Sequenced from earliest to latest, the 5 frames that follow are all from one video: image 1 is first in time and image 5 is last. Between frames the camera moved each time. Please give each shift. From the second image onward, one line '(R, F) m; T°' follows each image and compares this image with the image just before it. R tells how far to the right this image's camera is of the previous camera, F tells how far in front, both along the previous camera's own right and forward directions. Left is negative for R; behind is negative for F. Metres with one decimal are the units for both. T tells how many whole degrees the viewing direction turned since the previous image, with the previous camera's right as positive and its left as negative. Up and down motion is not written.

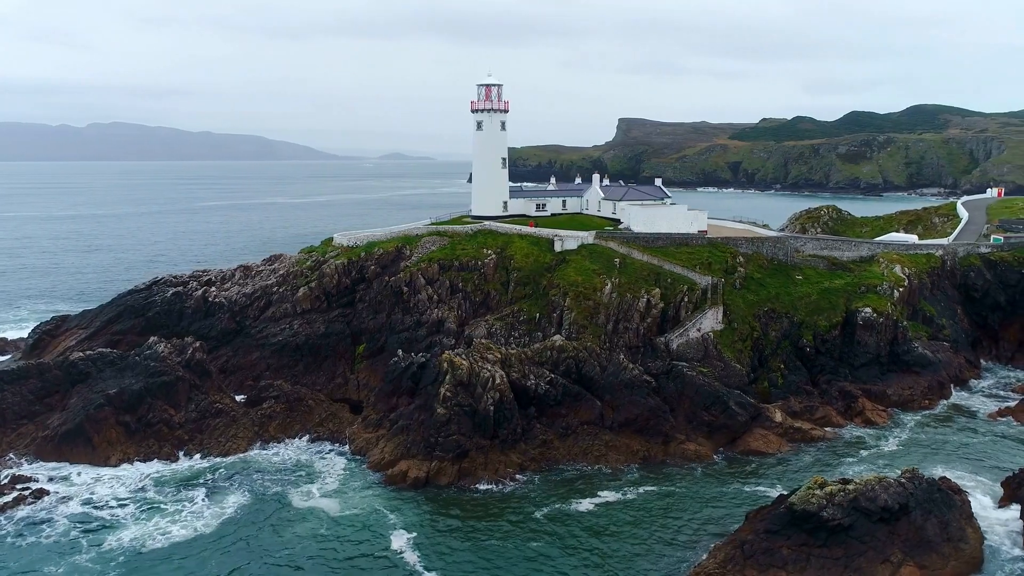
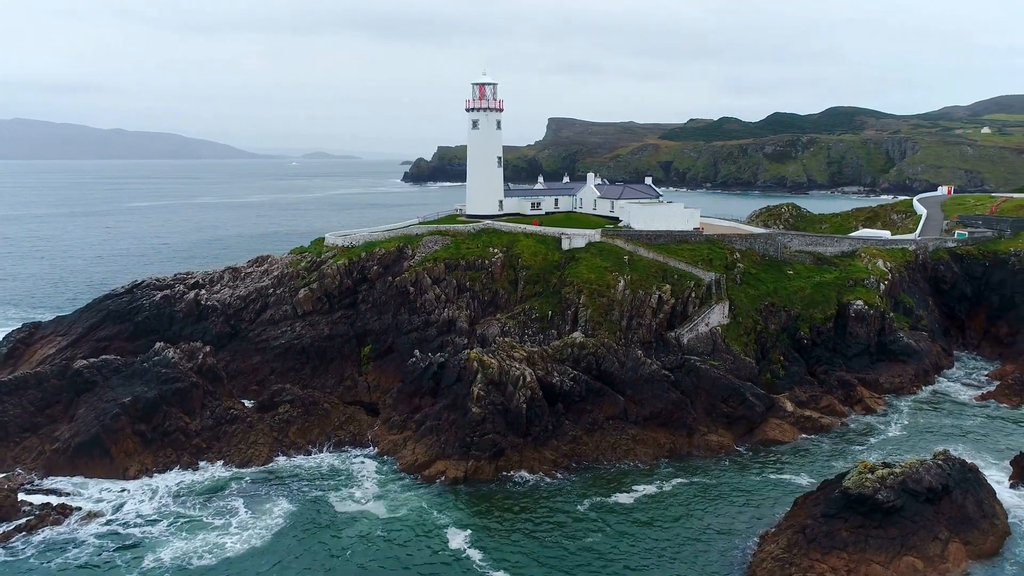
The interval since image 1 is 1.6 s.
(-4.8, +0.1) m; +5°
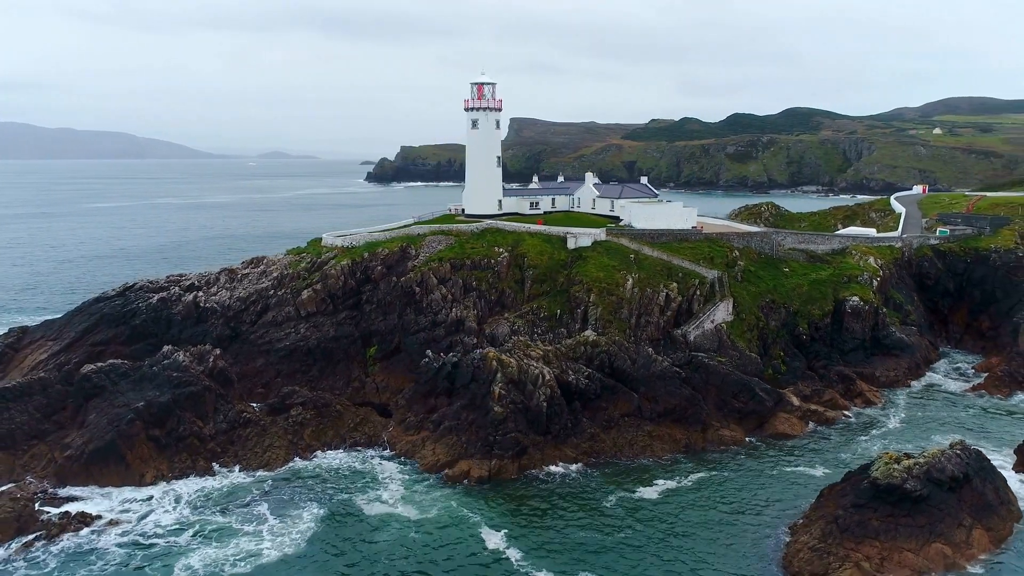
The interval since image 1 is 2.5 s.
(-2.8, 0.0) m; +3°
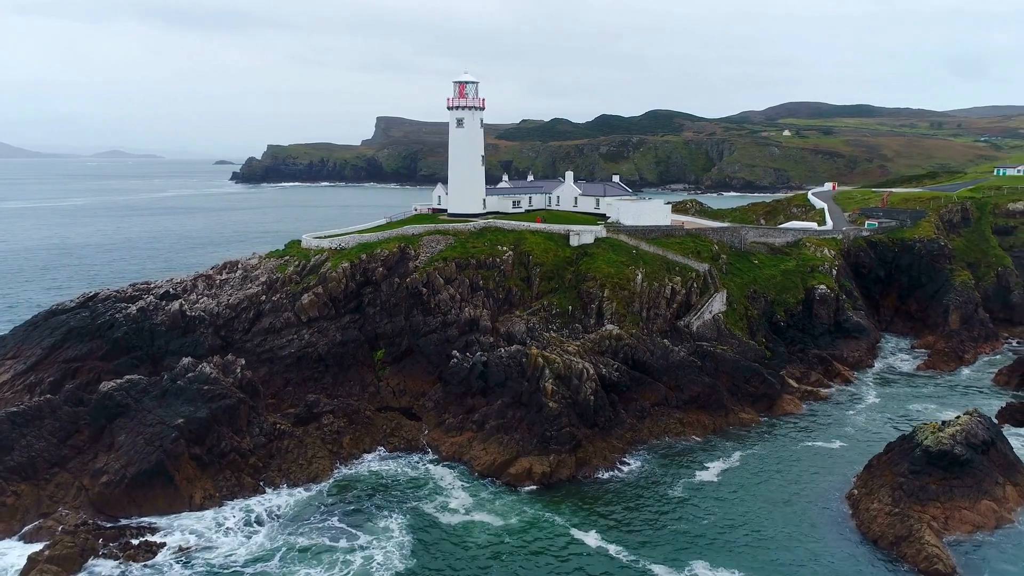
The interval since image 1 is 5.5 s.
(-8.5, +0.5) m; +10°
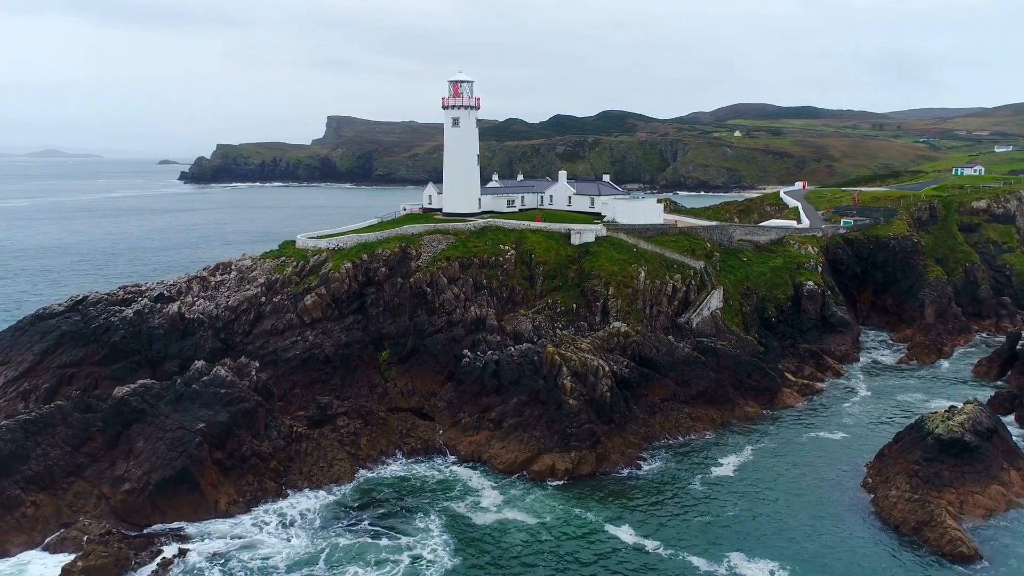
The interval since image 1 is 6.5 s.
(-3.1, -0.1) m; +4°
